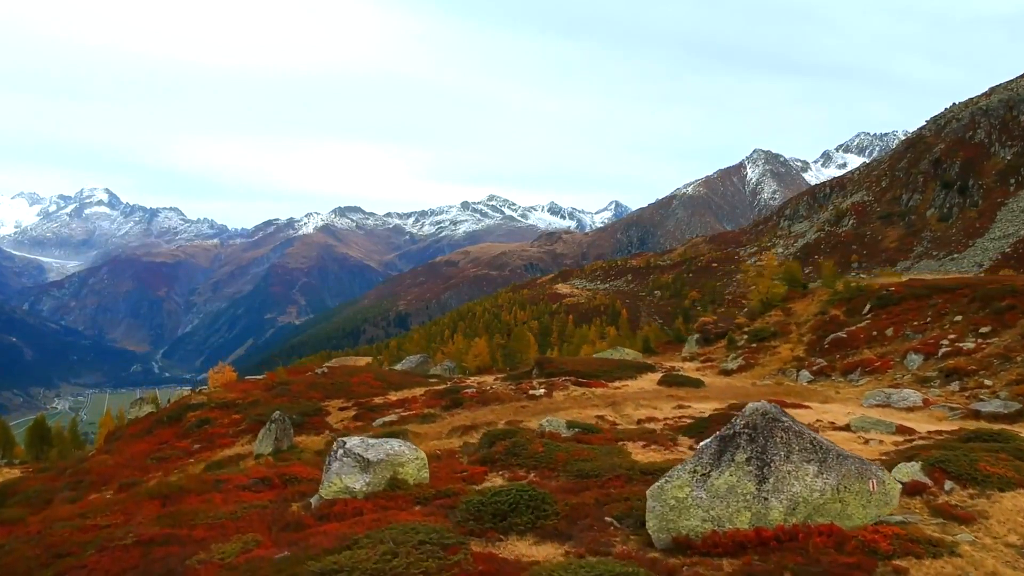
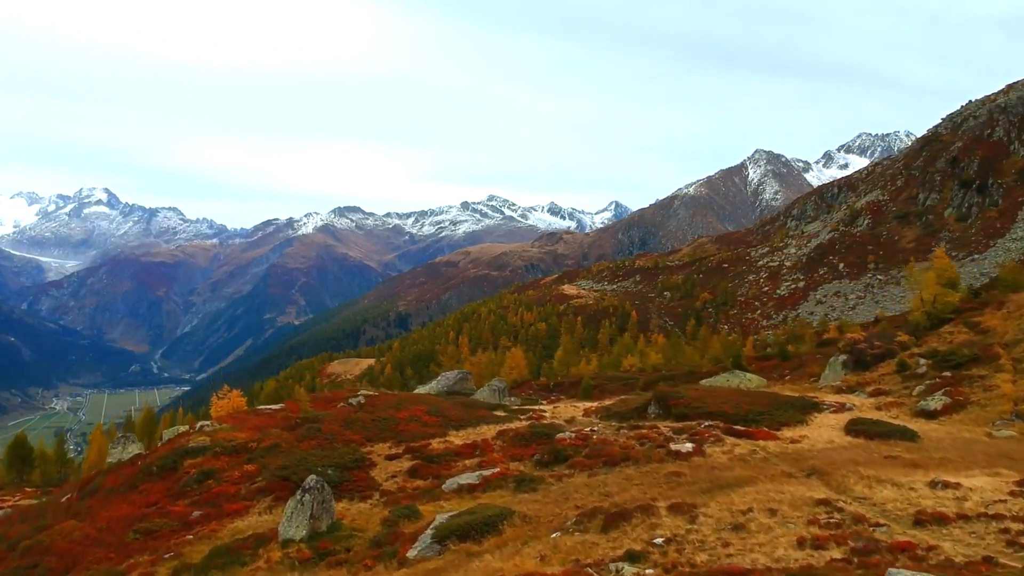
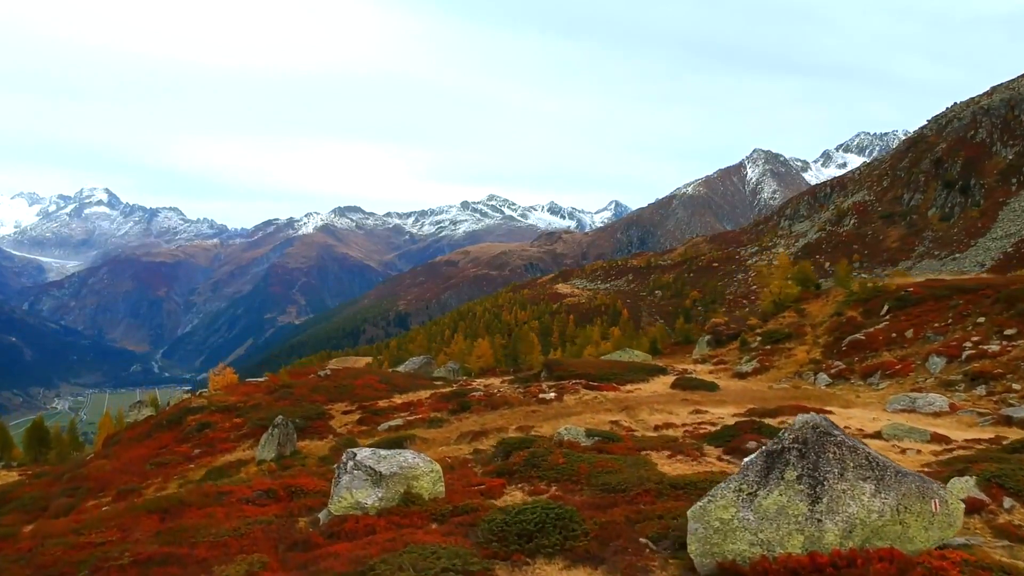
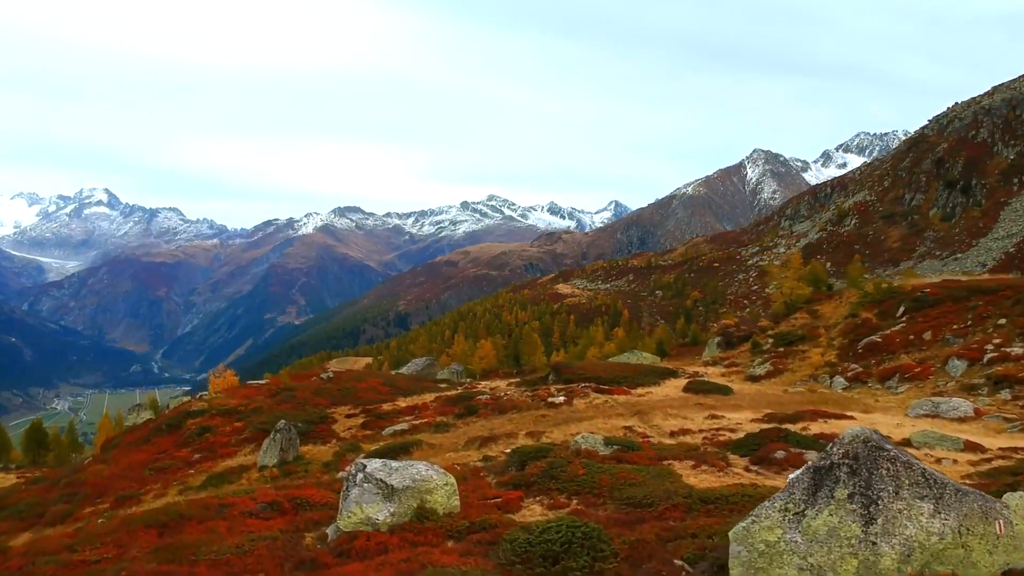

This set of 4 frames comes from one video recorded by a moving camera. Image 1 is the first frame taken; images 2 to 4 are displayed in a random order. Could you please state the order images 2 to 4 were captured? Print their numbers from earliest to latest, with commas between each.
3, 4, 2
